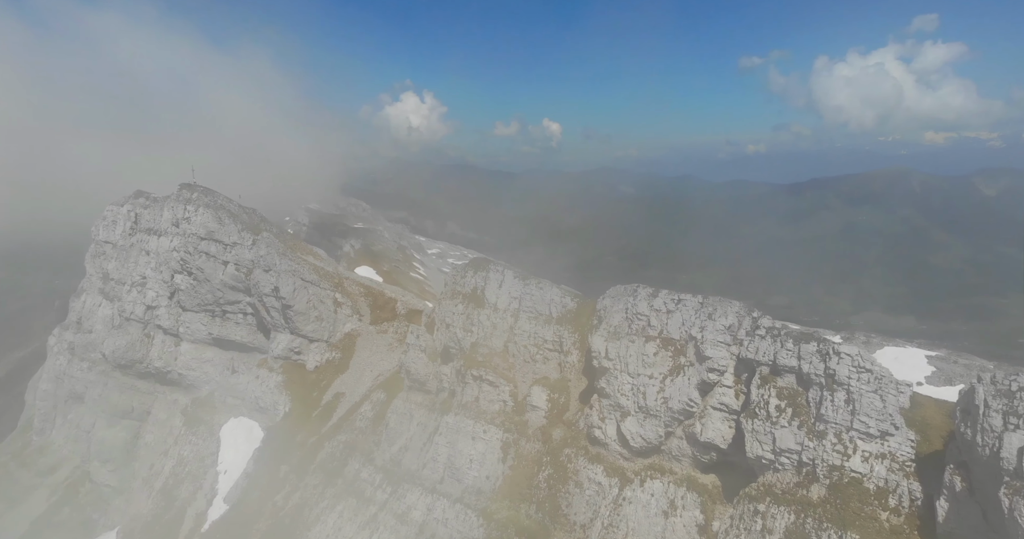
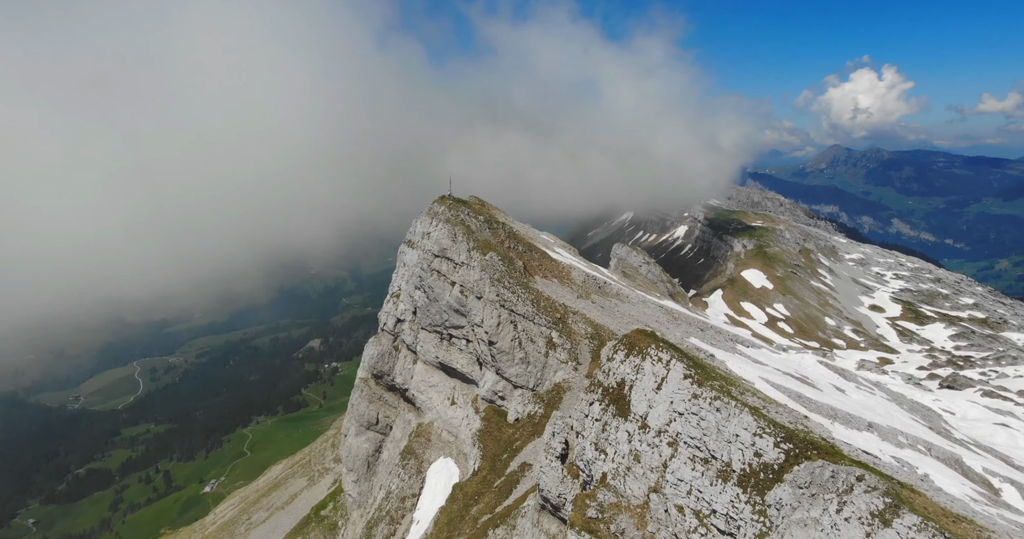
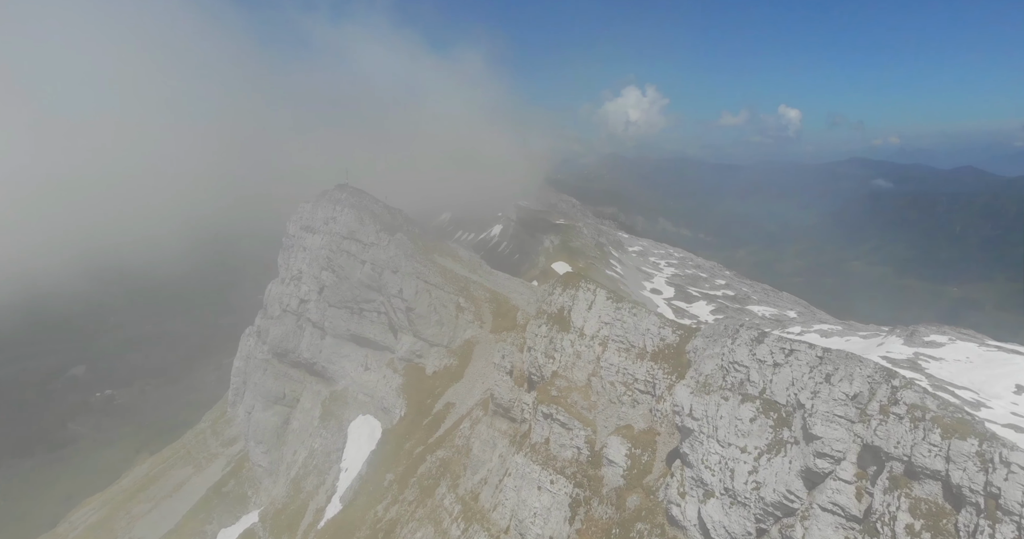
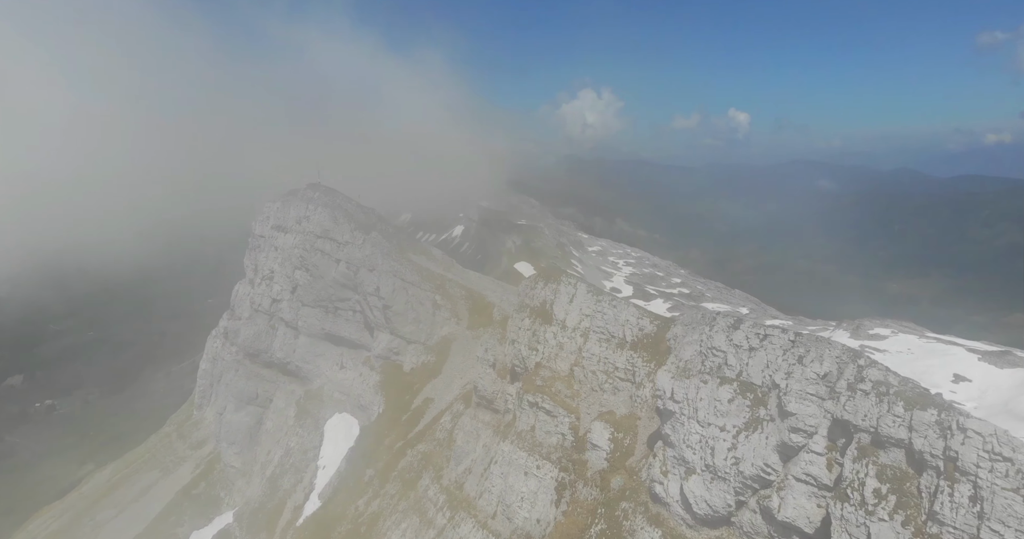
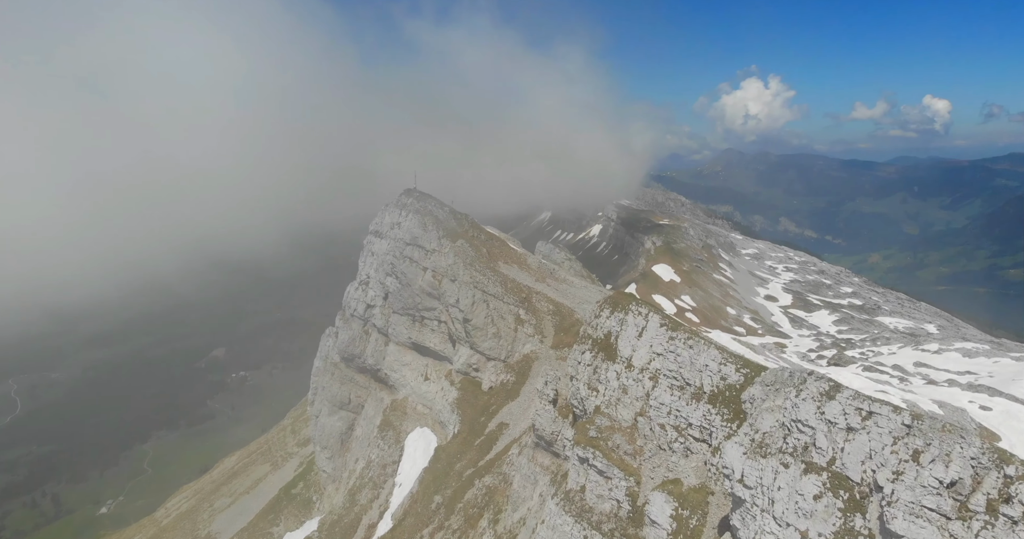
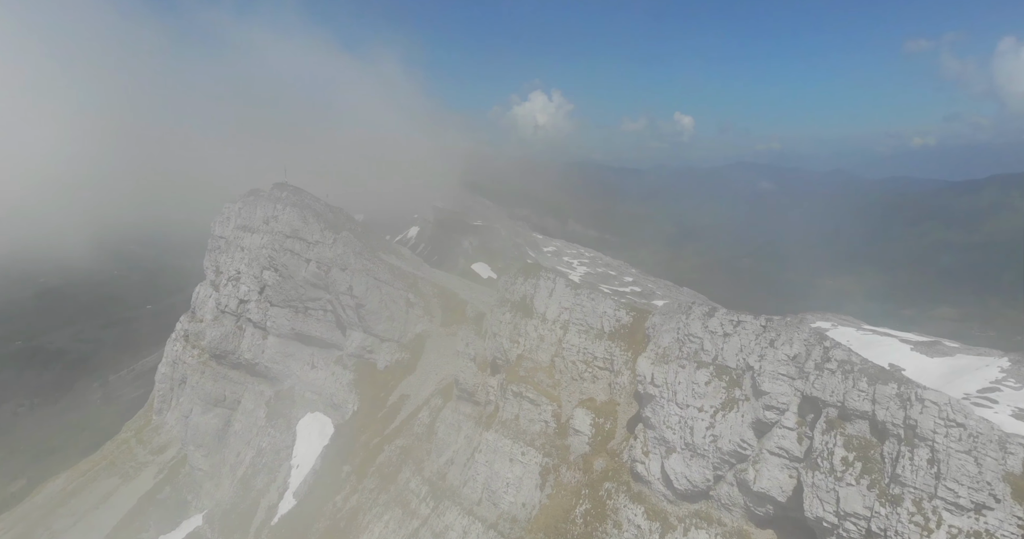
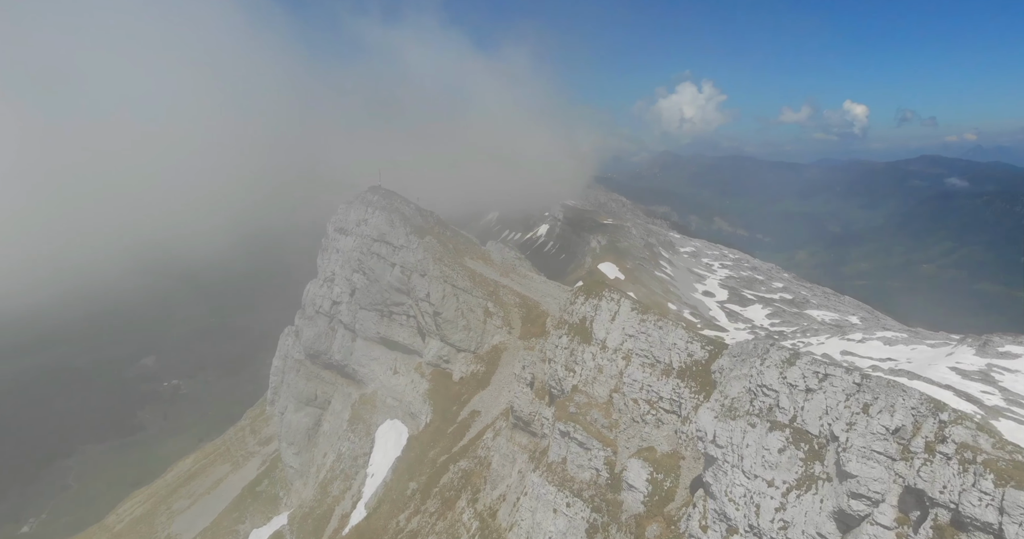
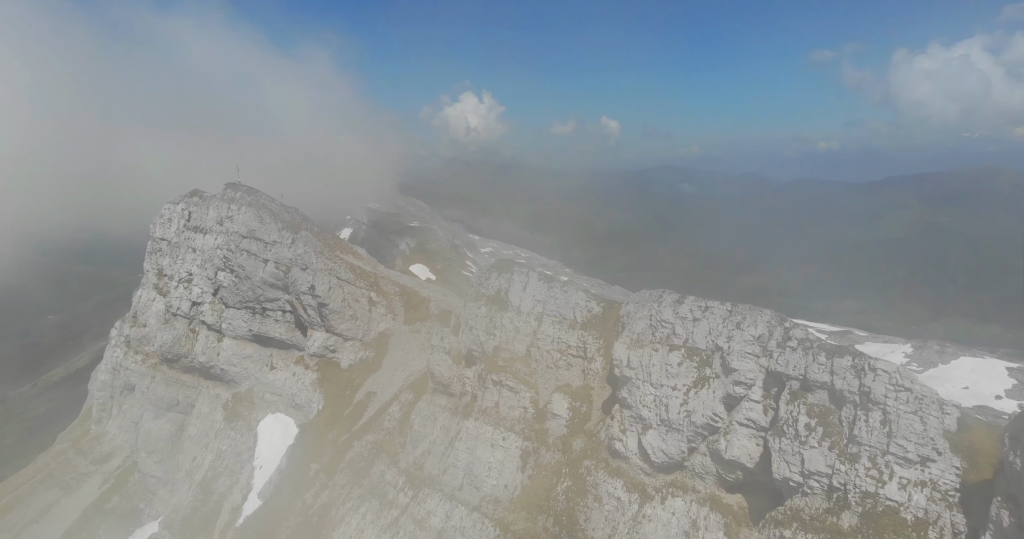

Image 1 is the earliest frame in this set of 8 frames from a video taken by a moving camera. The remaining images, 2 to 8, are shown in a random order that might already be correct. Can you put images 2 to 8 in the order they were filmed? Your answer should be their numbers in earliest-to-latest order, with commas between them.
8, 6, 4, 3, 7, 5, 2
